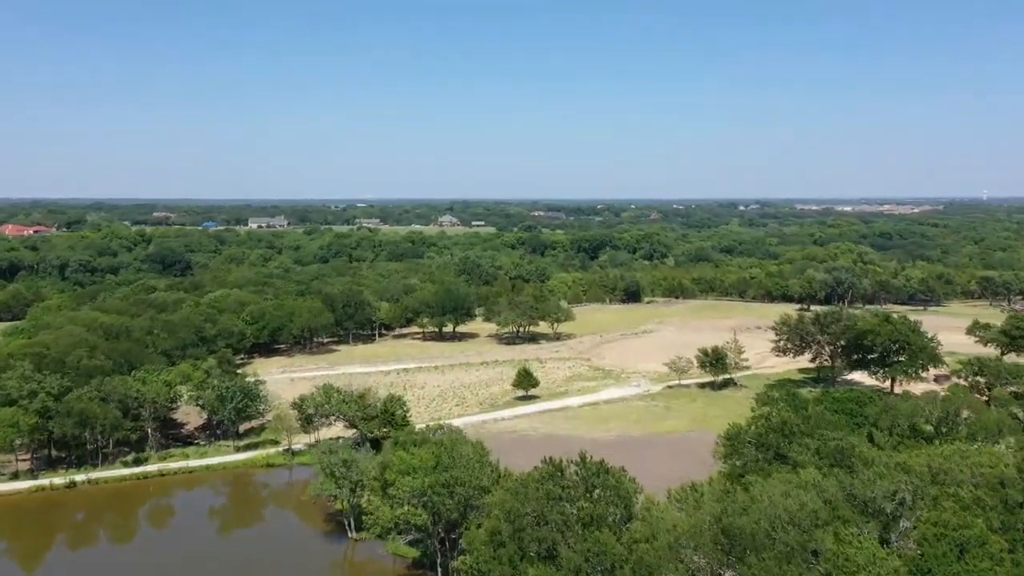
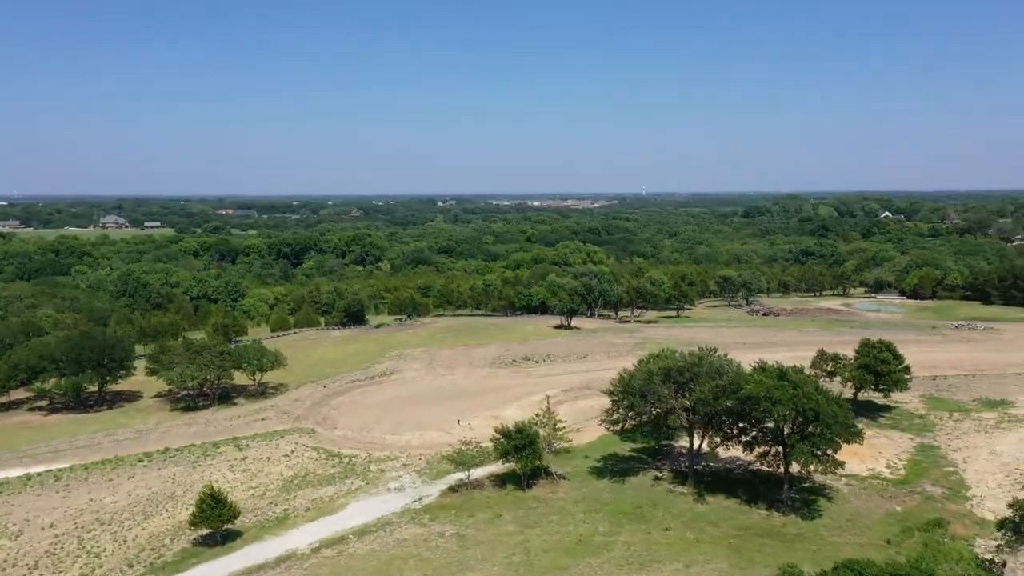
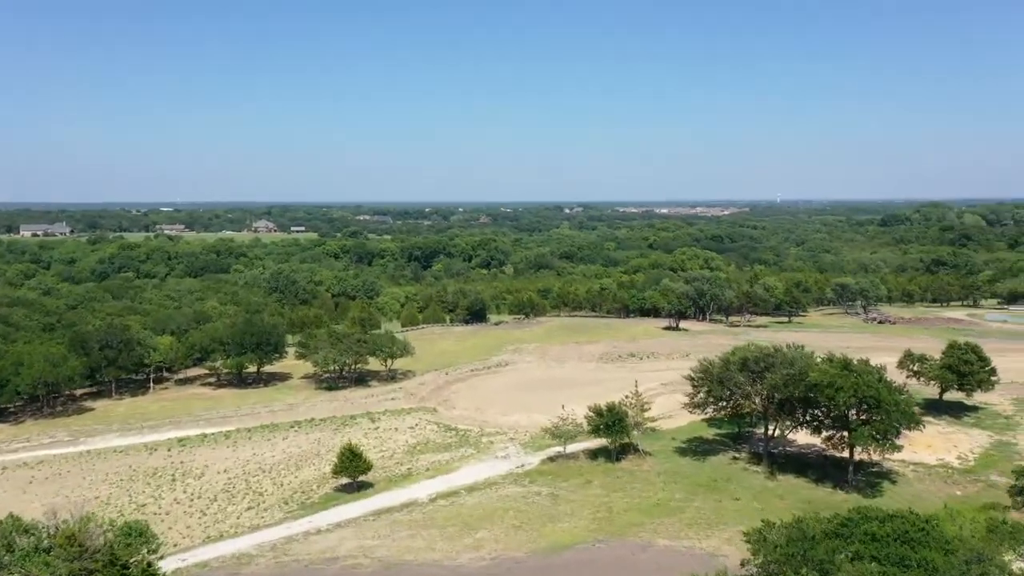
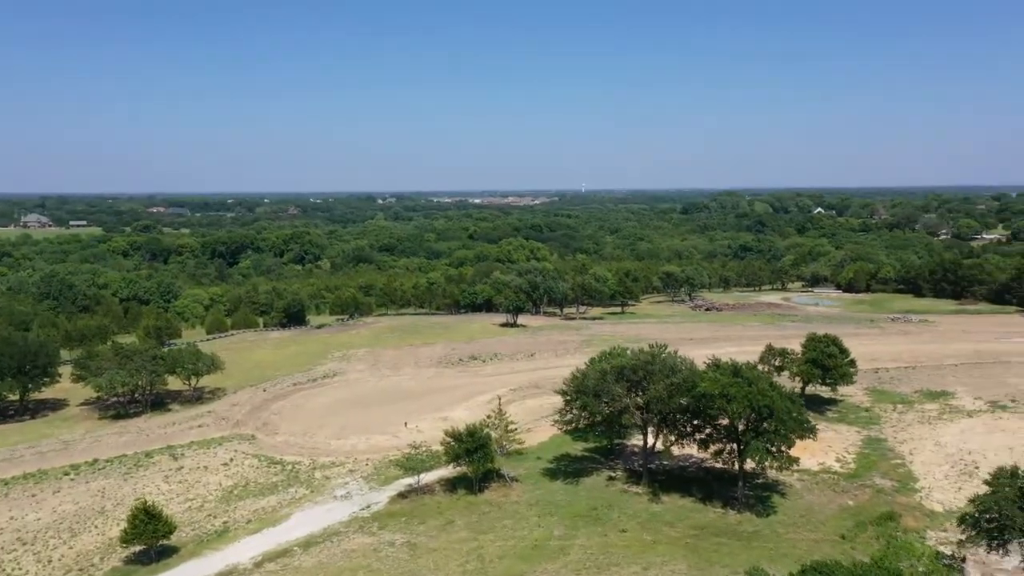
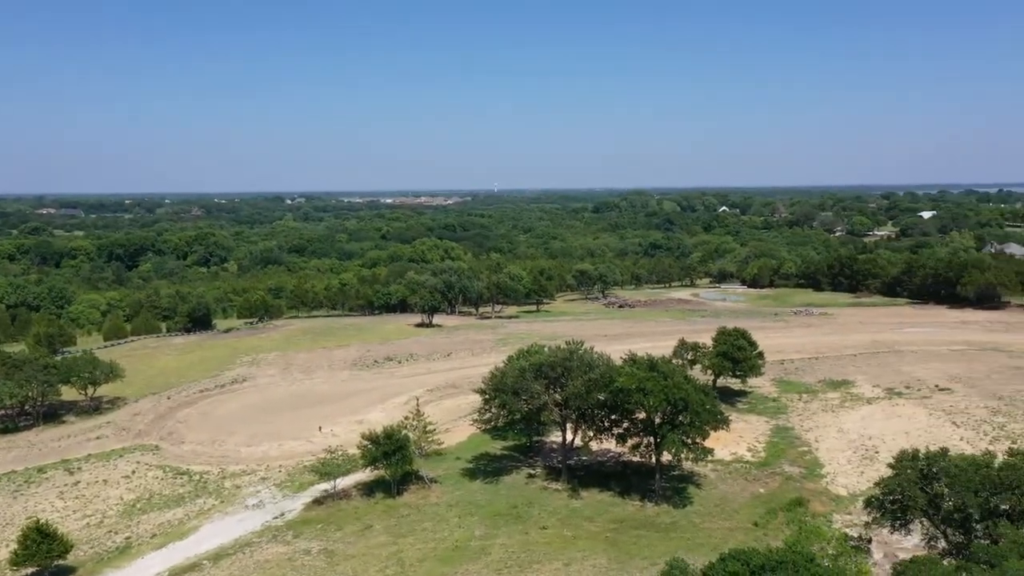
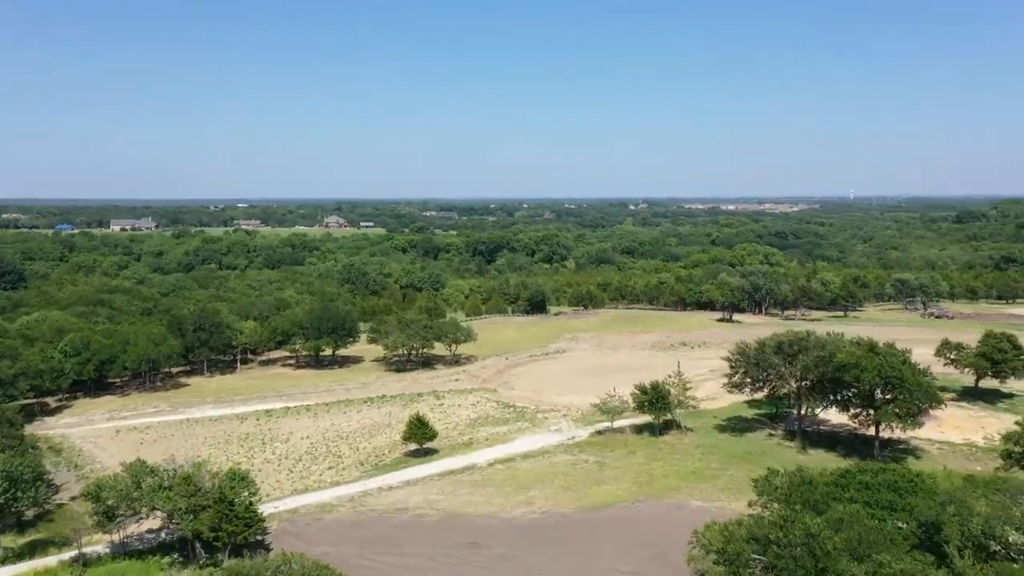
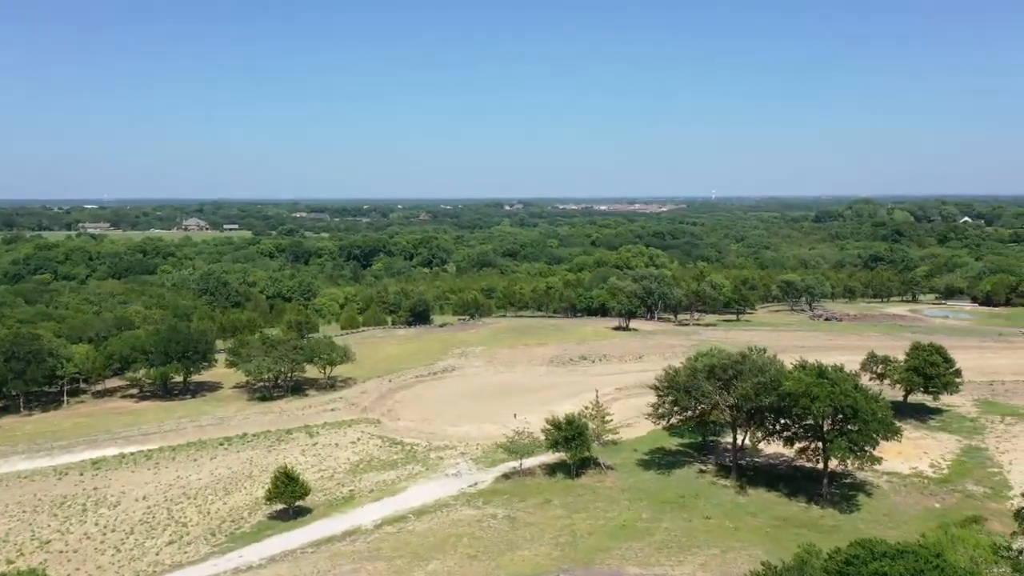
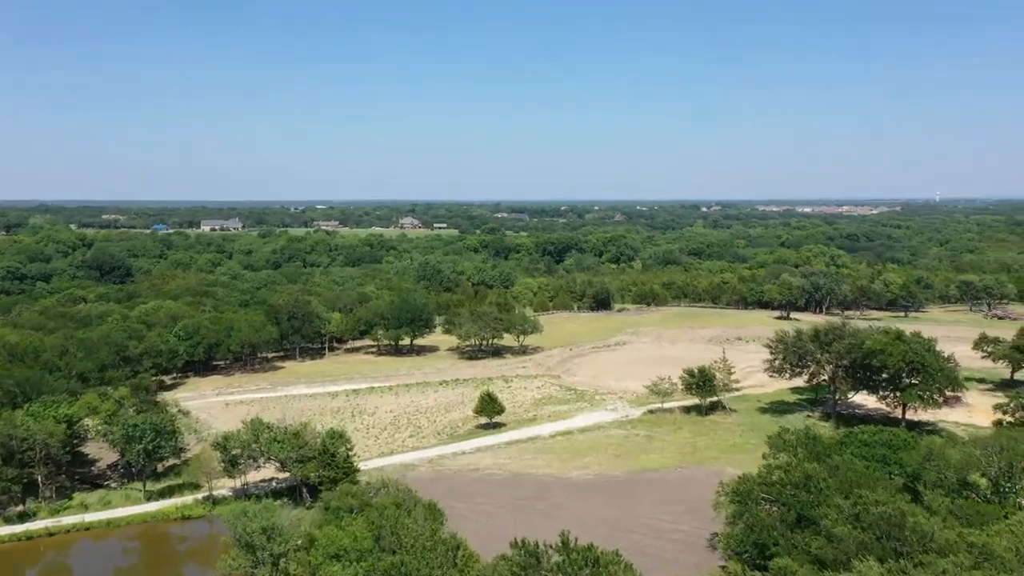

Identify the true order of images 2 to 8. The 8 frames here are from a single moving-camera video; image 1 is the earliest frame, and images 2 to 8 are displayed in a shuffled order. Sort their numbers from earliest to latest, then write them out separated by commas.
8, 6, 3, 7, 2, 4, 5
